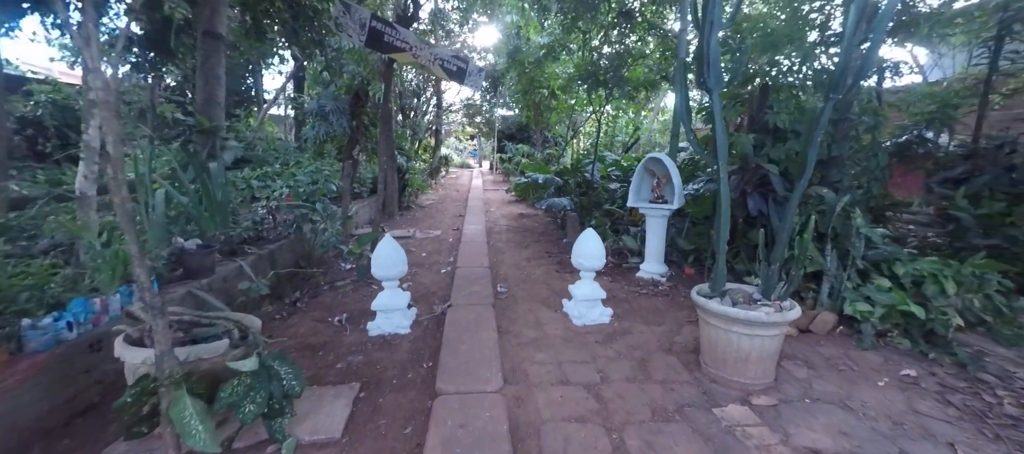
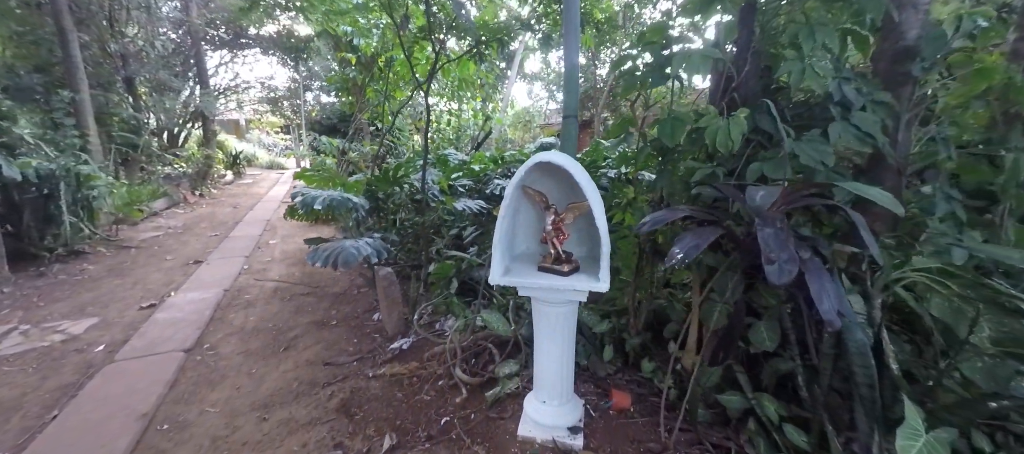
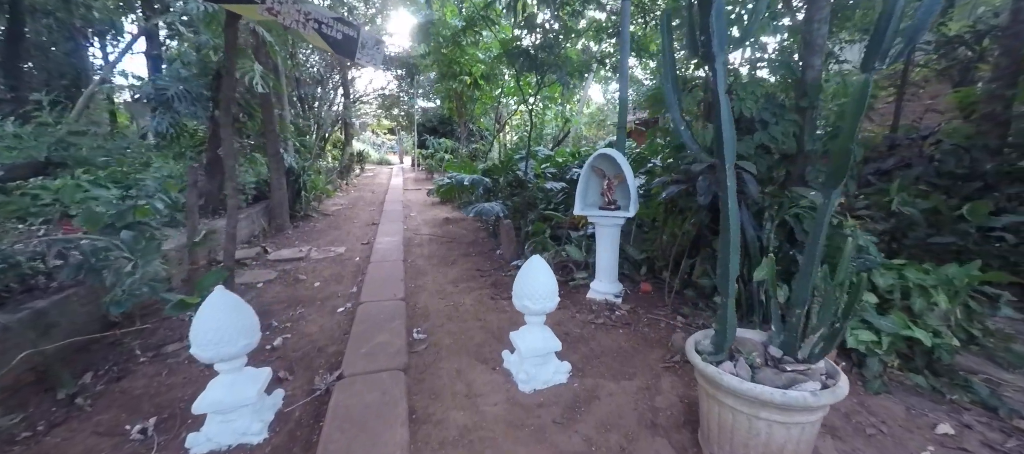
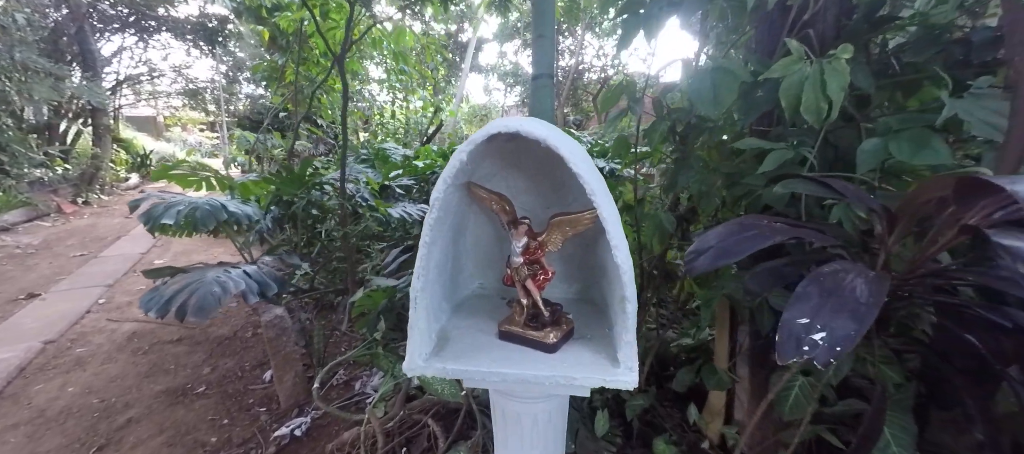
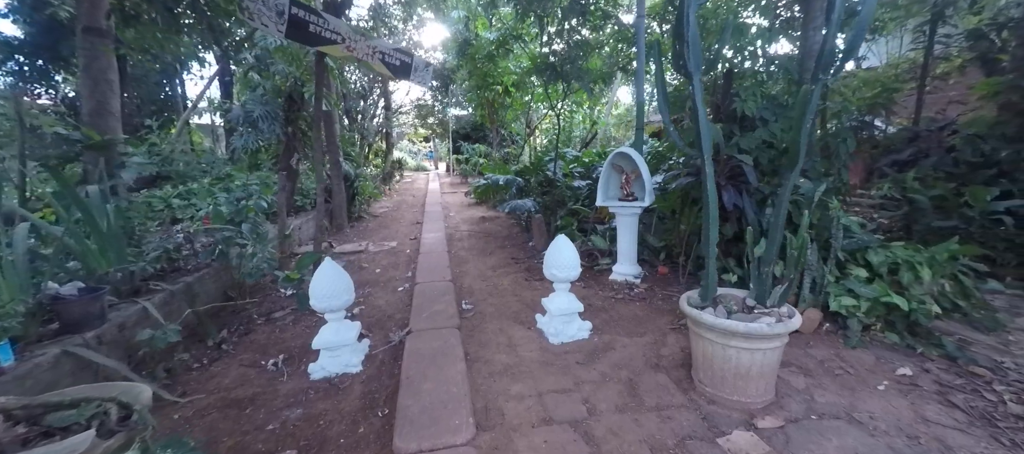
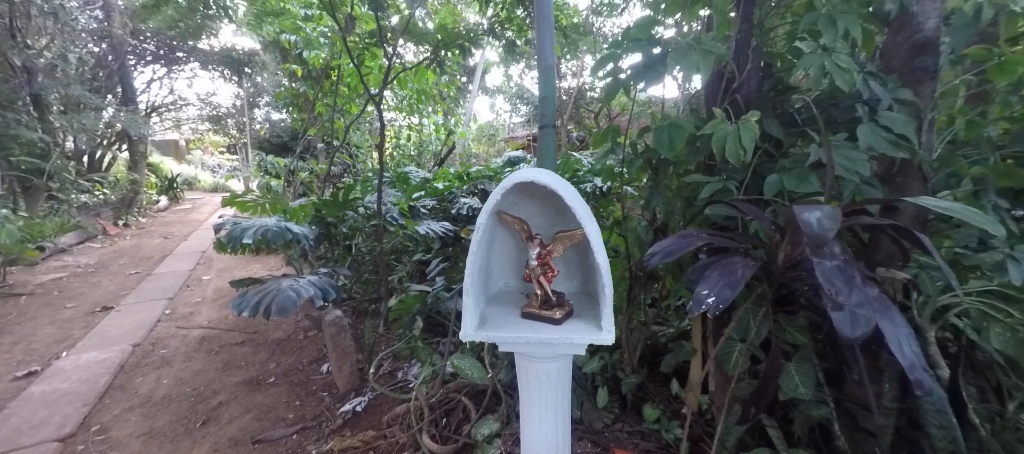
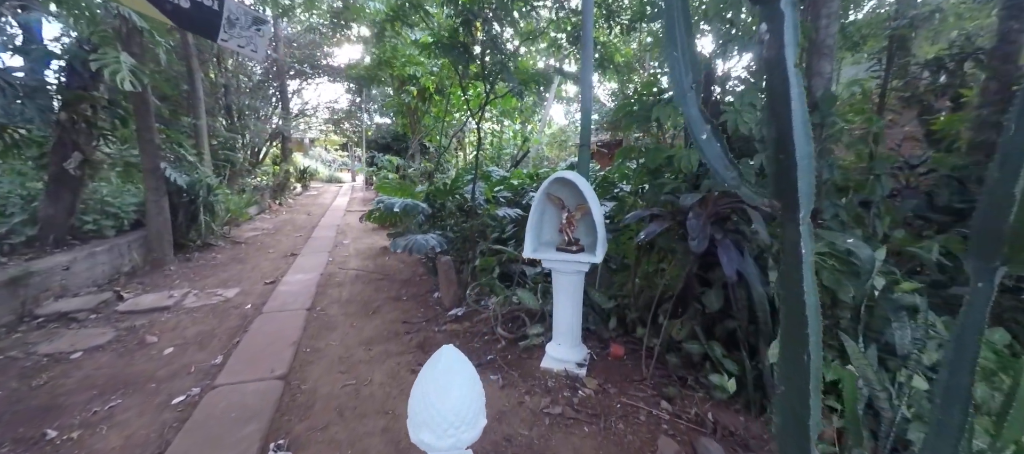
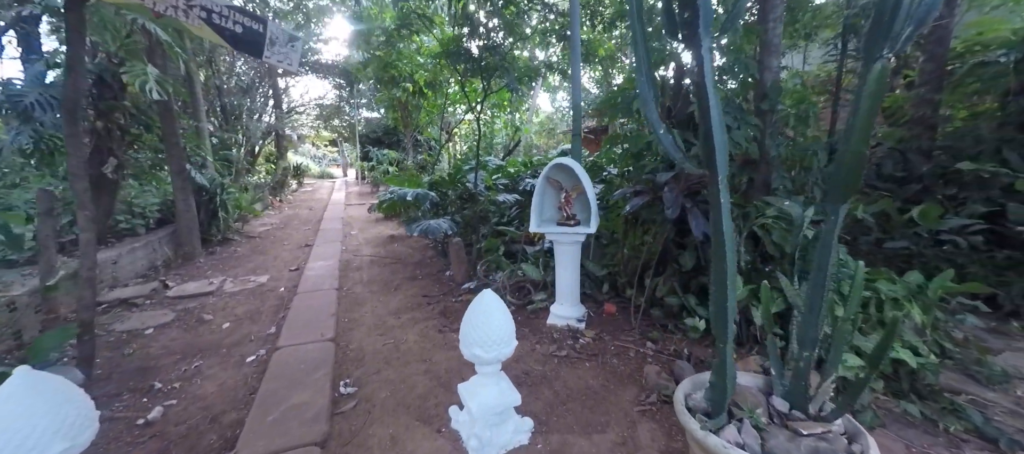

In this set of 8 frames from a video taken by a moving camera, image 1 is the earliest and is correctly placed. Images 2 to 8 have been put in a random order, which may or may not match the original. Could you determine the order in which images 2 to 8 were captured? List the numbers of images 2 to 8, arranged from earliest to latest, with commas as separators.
5, 3, 8, 7, 2, 6, 4
